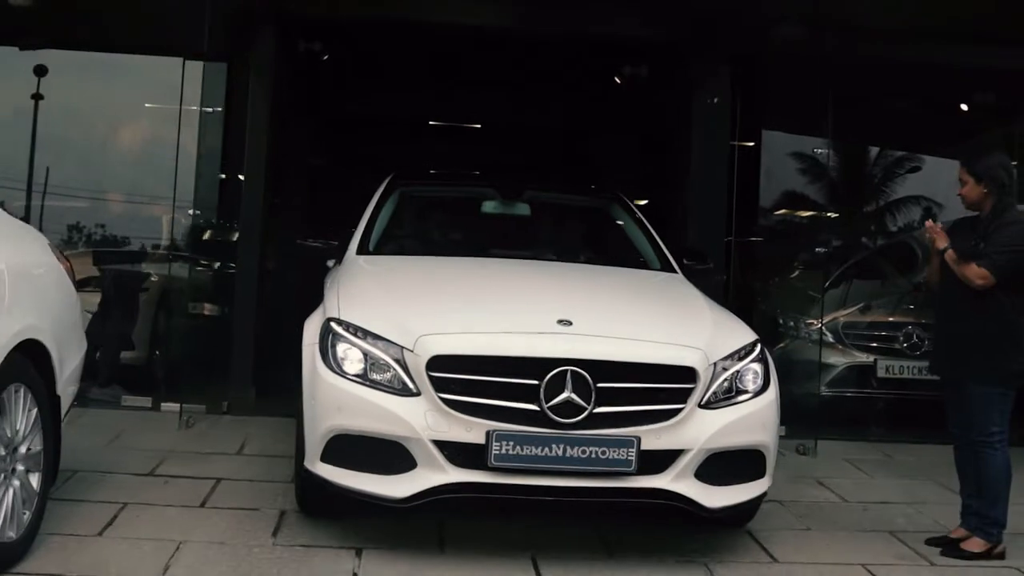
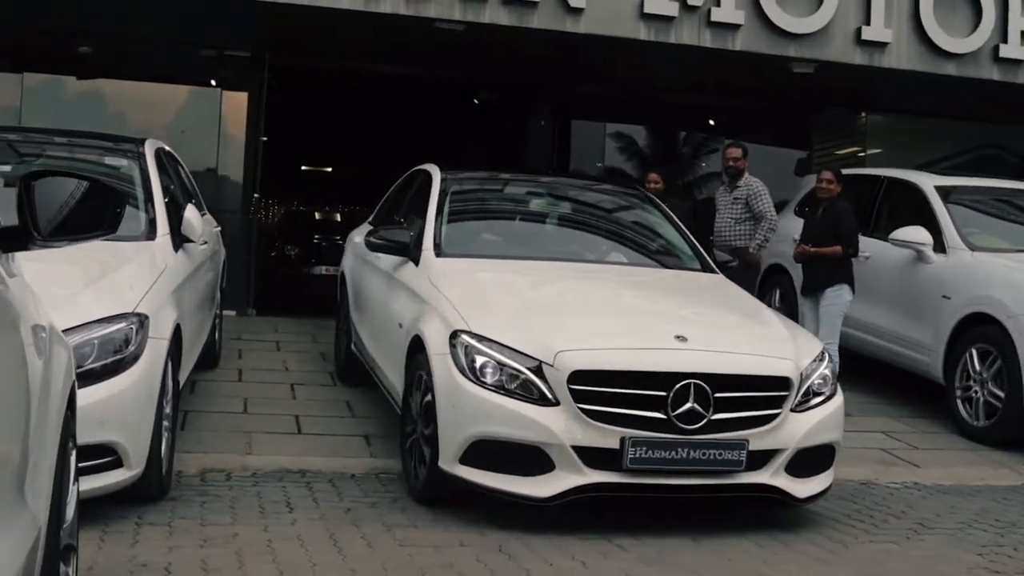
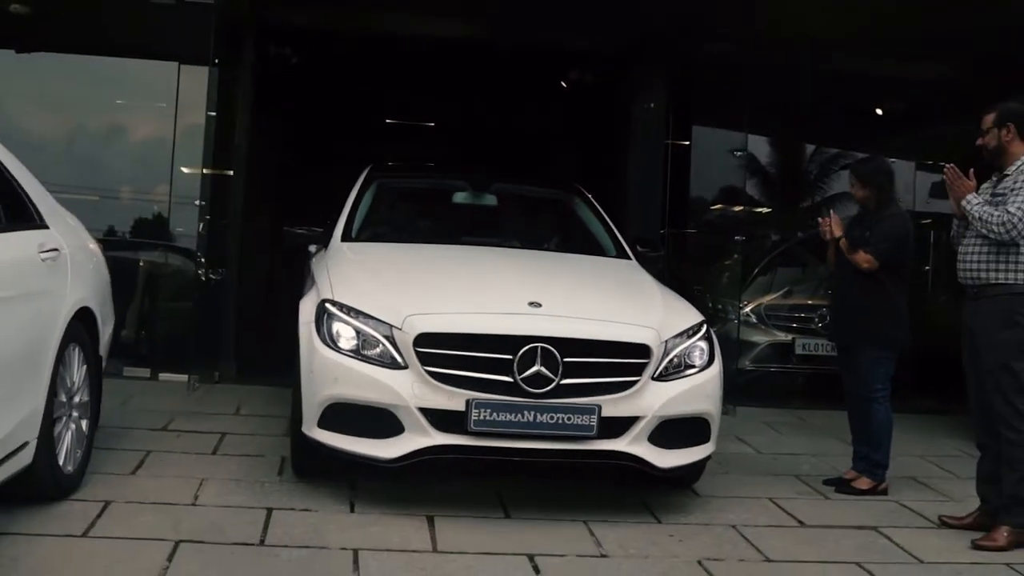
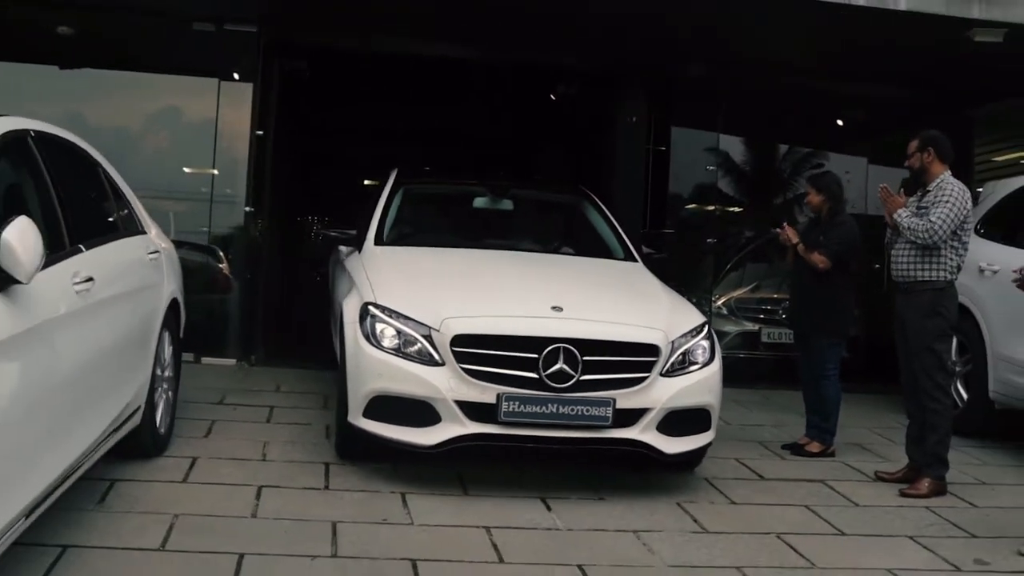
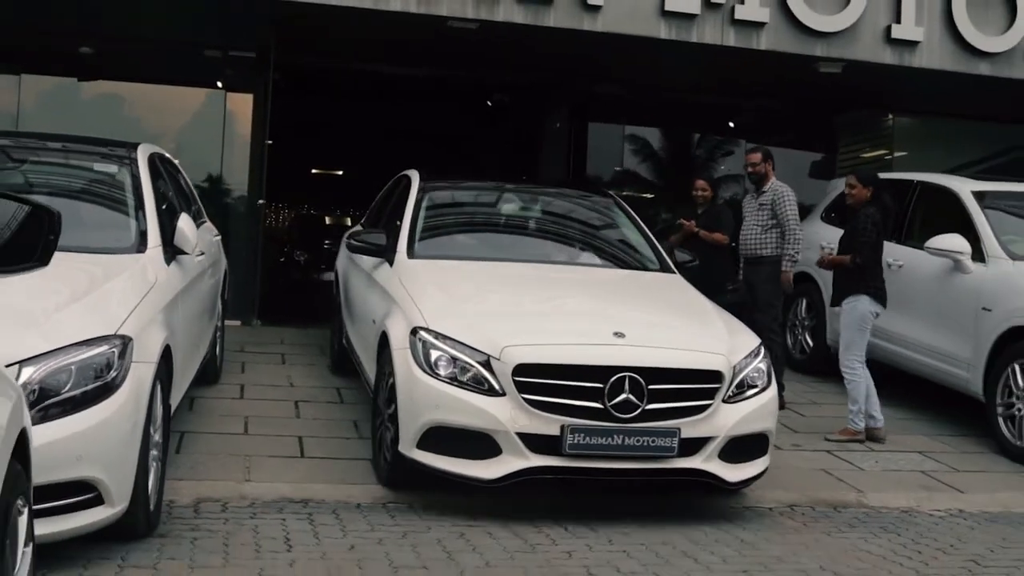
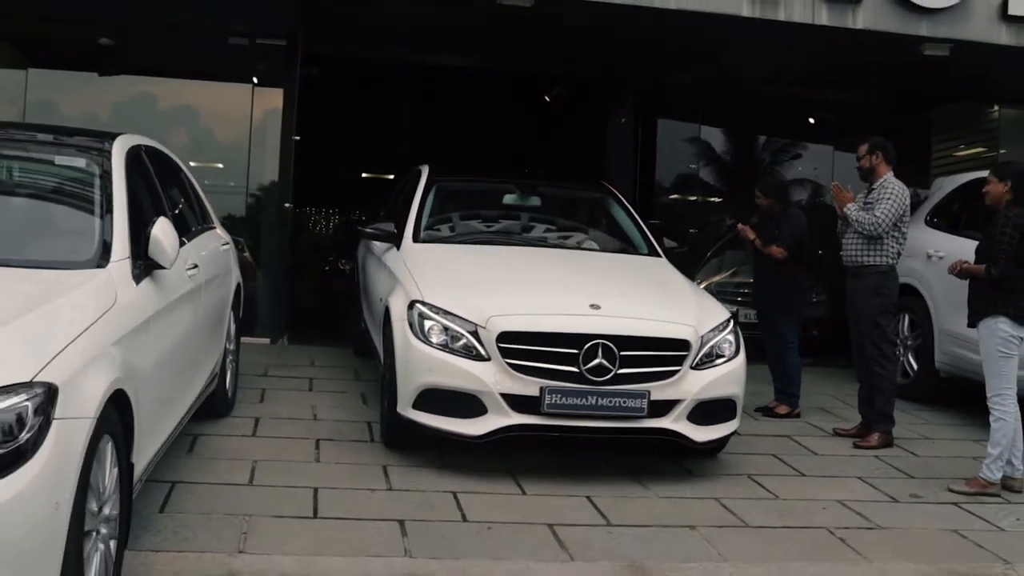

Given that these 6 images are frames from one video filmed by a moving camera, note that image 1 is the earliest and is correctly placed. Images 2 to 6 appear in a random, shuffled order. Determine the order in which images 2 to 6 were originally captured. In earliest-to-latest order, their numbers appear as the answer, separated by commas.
3, 4, 6, 5, 2
